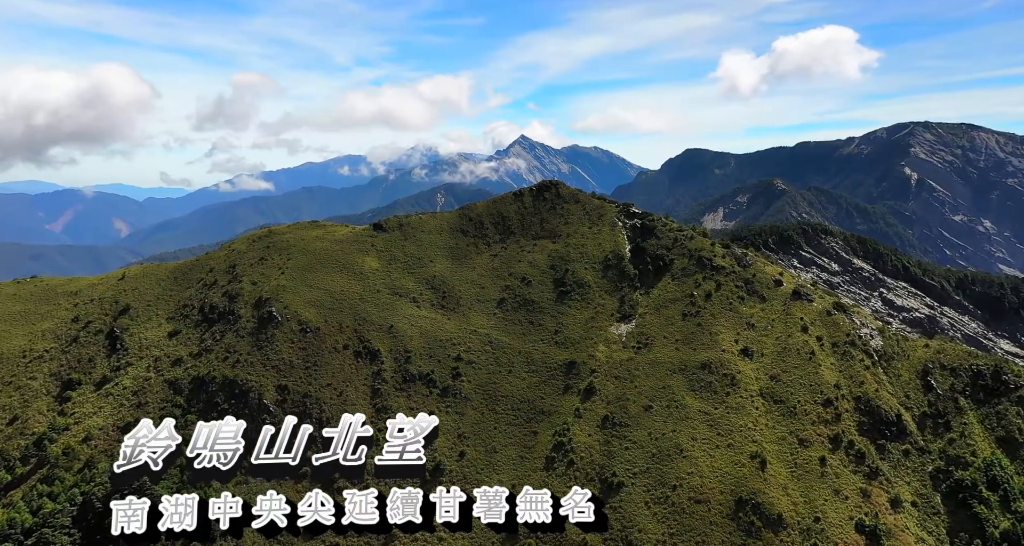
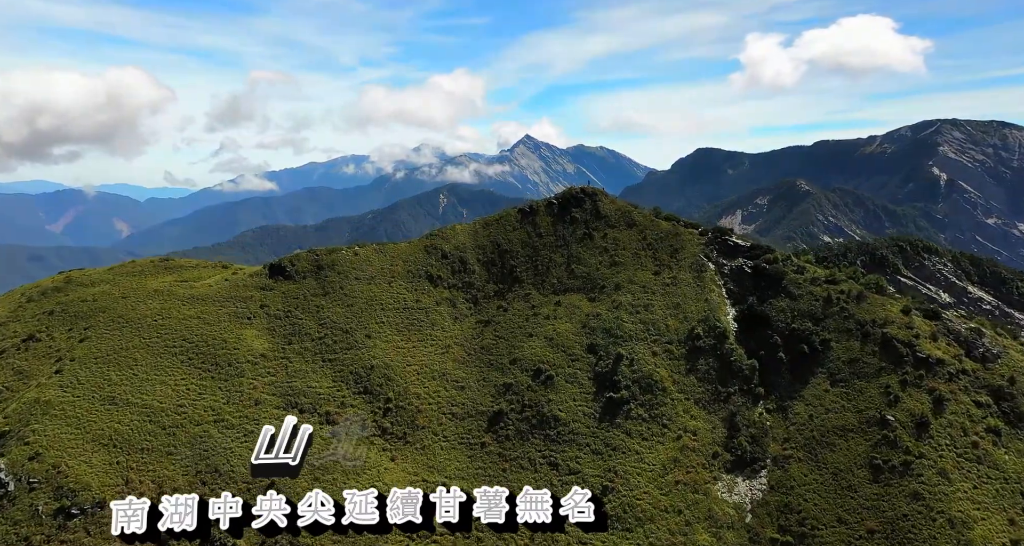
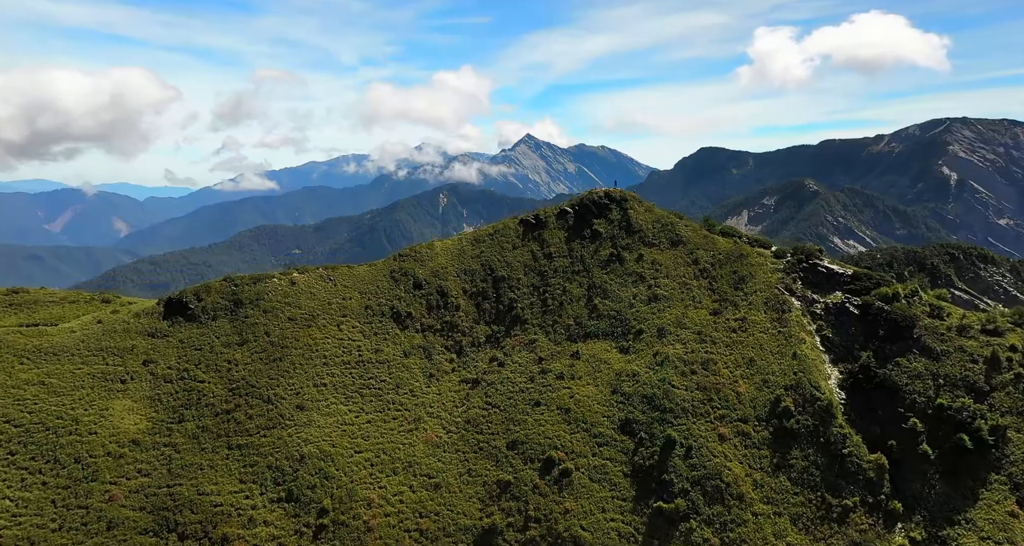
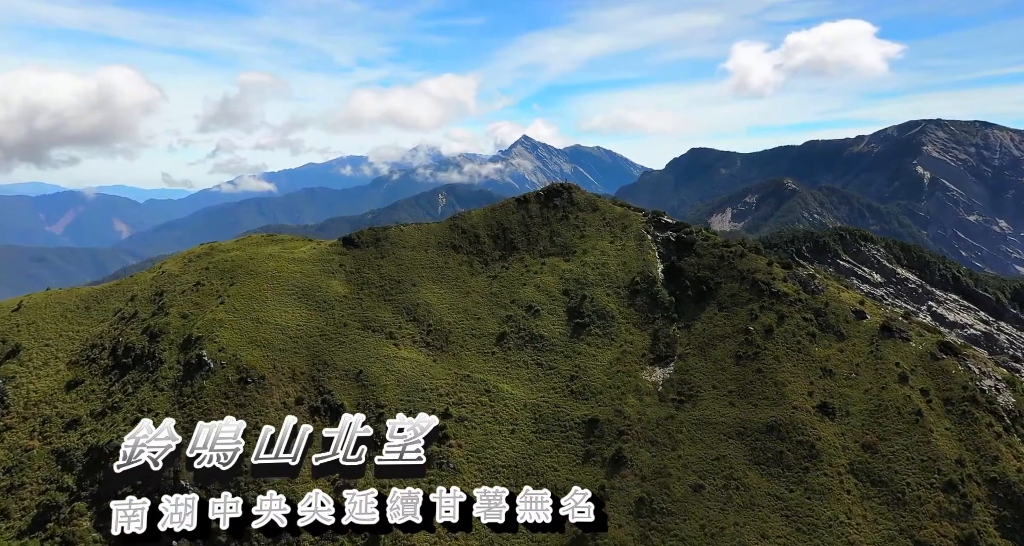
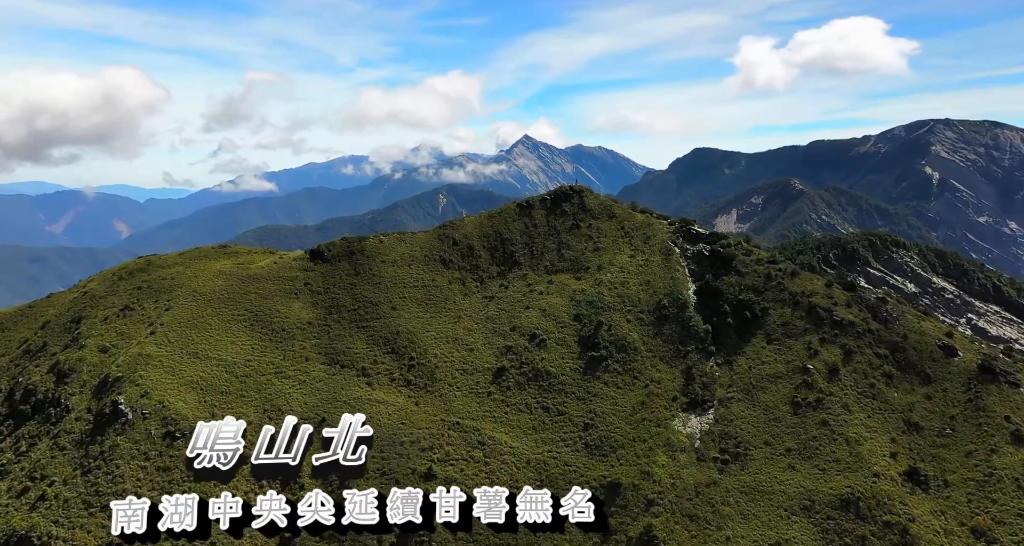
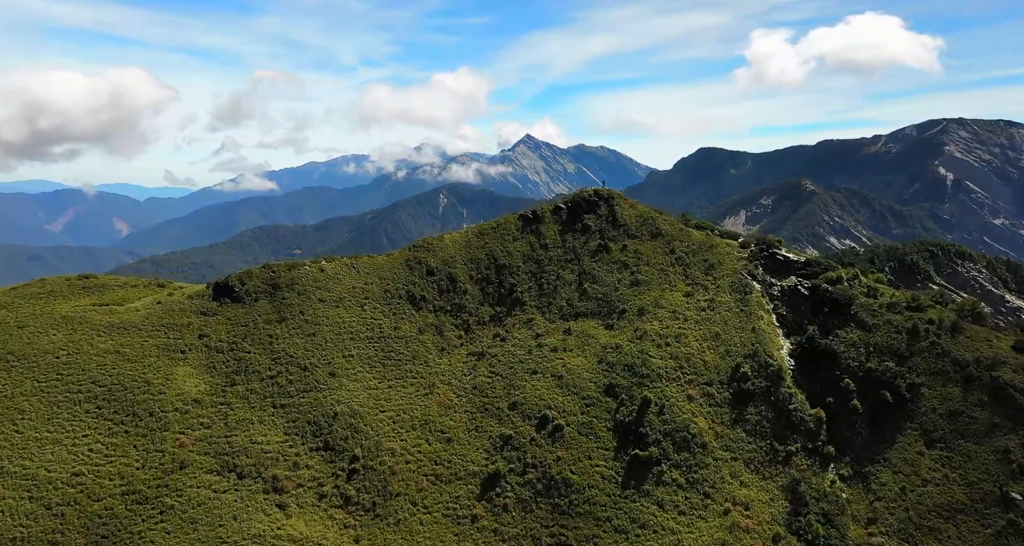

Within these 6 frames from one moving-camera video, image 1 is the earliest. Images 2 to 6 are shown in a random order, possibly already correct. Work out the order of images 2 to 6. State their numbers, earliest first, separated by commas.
4, 5, 2, 6, 3
